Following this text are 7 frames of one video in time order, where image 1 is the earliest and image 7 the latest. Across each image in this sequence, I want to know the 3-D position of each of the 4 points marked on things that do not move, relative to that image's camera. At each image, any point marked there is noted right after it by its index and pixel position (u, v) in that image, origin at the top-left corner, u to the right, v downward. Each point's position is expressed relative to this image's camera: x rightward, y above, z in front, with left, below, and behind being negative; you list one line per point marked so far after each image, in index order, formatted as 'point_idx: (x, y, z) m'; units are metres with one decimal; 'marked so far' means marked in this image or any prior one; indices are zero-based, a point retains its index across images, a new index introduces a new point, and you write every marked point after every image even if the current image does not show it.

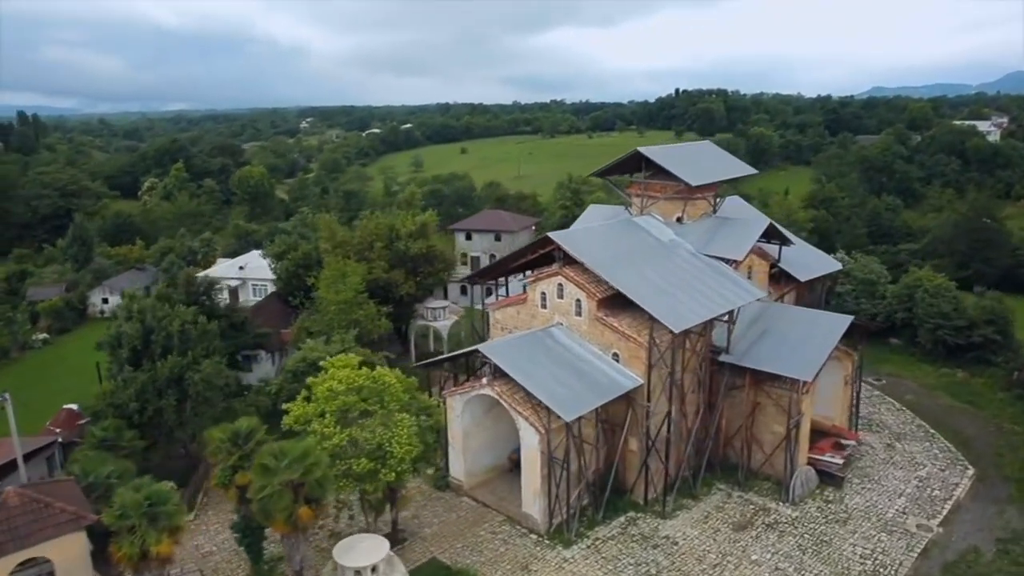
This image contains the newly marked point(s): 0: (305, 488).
0: (-5.4, -5.2, +18.7) m
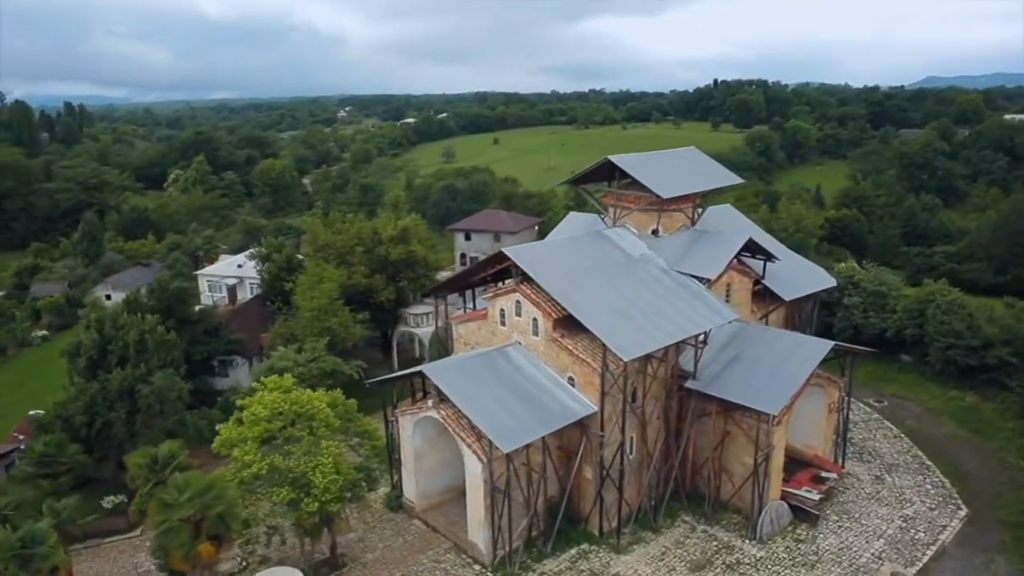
0: (-7.6, -5.8, +17.9) m
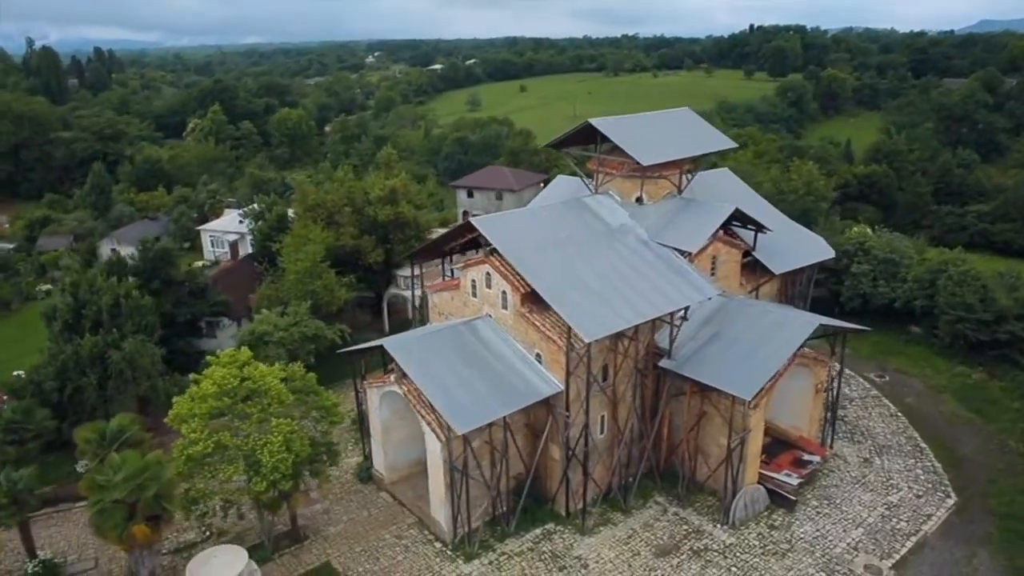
0: (-9.1, -5.3, +17.6) m
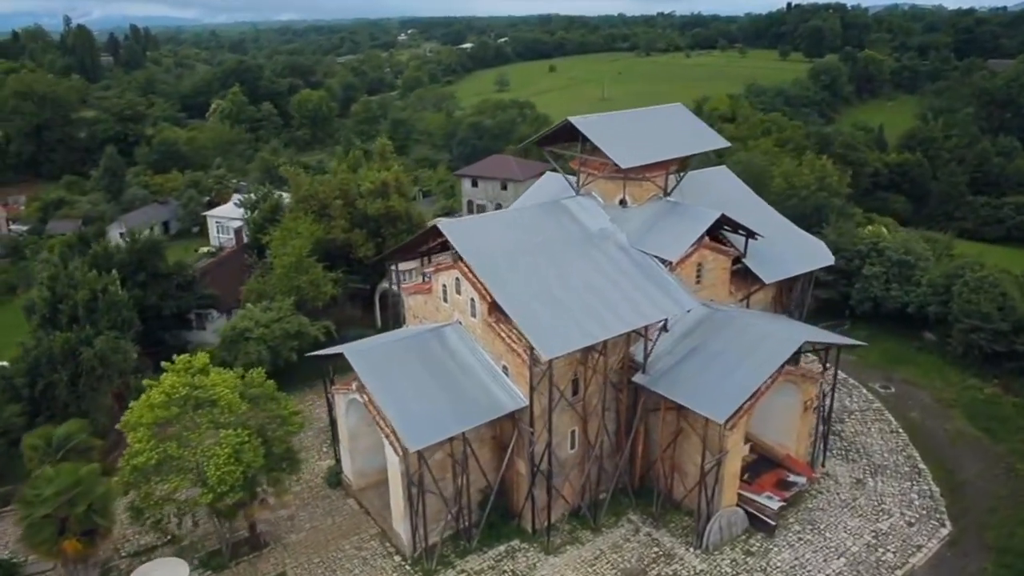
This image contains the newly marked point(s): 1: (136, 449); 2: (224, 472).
0: (-10.5, -5.5, +17.2) m
1: (-10.3, -4.4, +19.8) m
2: (-8.0, -5.1, +19.9) m
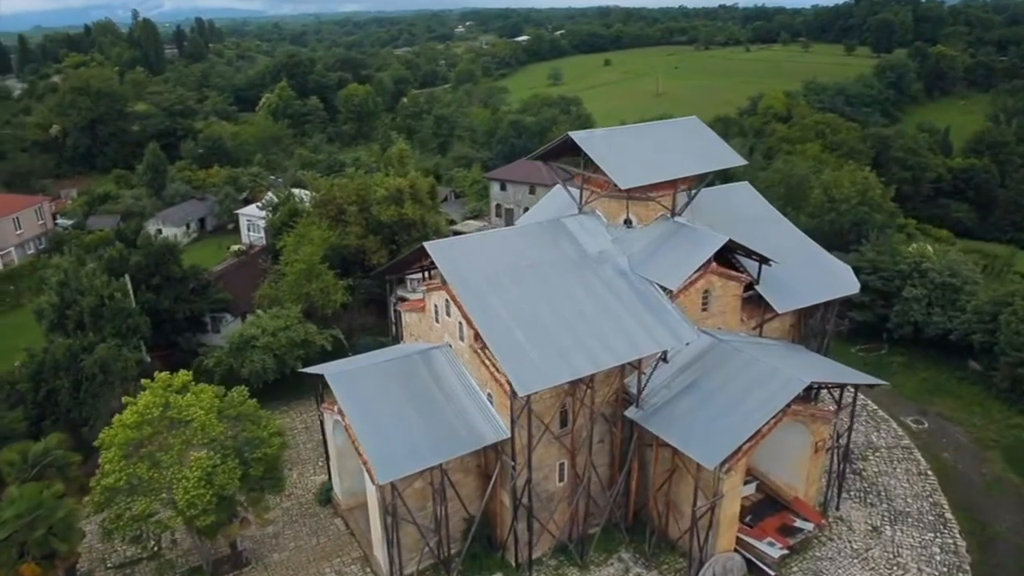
0: (-11.5, -6.0, +17.1) m
1: (-11.0, -4.9, +19.6) m
2: (-8.7, -5.7, +19.6) m
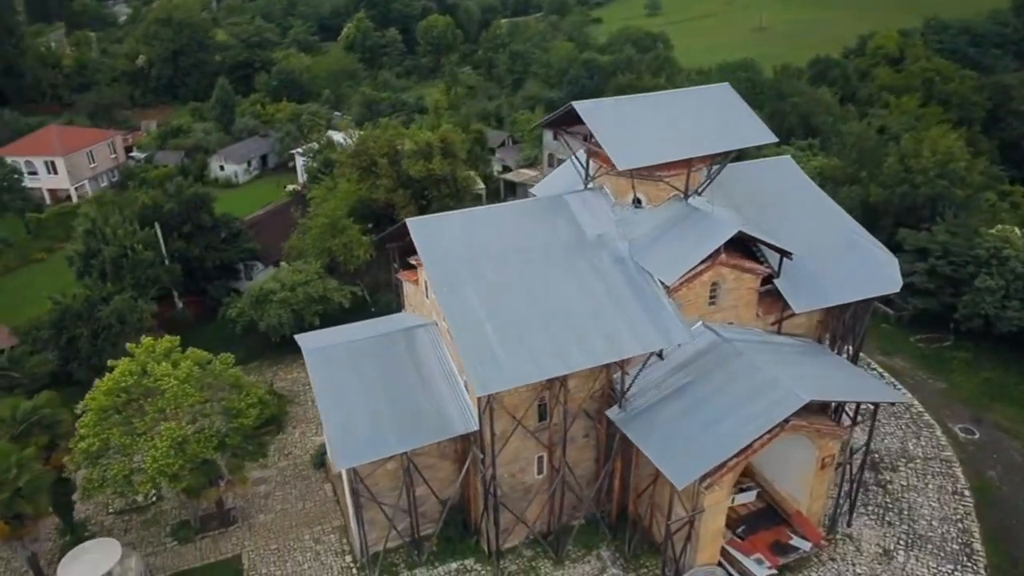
0: (-12.8, -5.3, +17.8) m
1: (-11.9, -4.0, +20.2) m
2: (-9.6, -4.9, +19.9) m
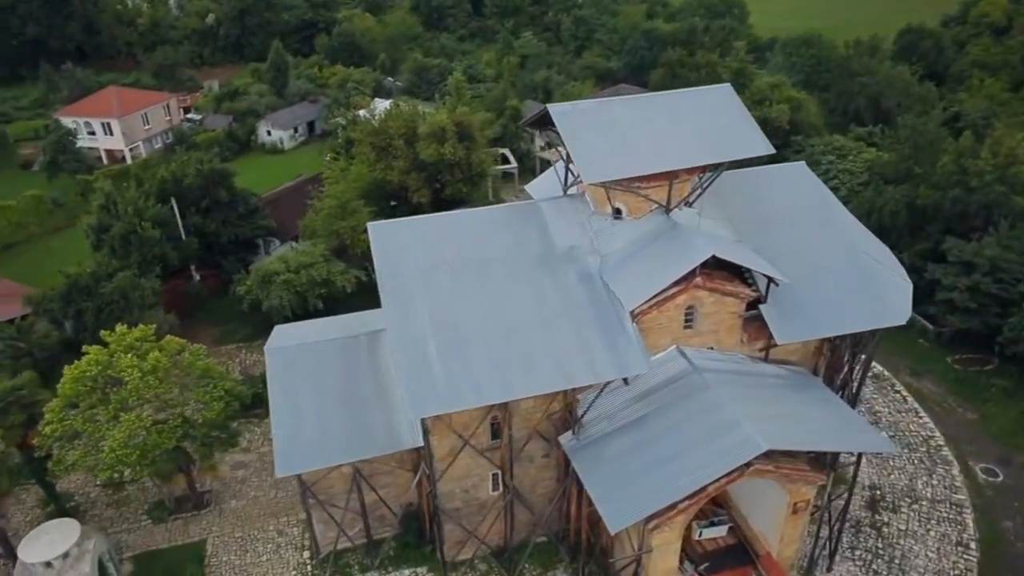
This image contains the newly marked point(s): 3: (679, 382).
0: (-14.4, -5.1, +18.7) m
1: (-13.2, -3.7, +20.9) m
2: (-11.0, -4.7, +20.4) m
3: (+4.6, -2.5, +19.5) m
